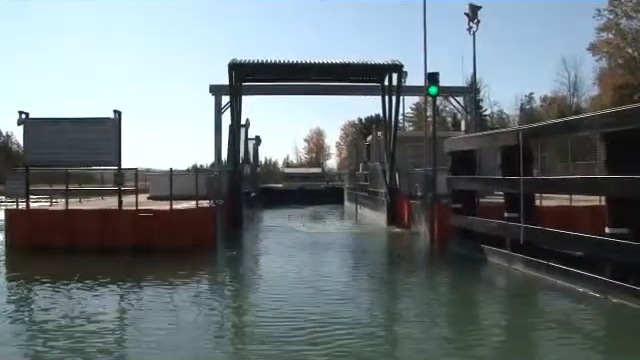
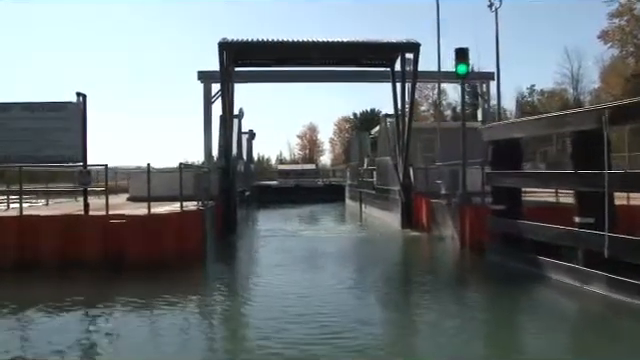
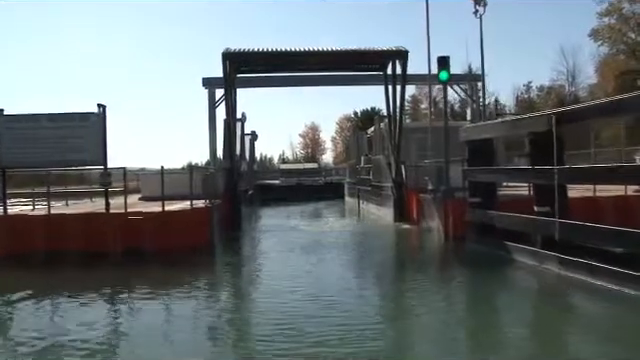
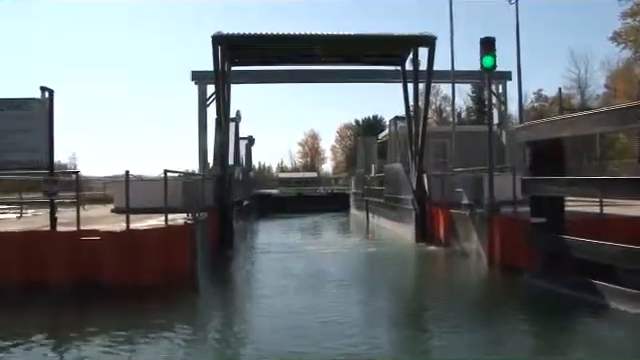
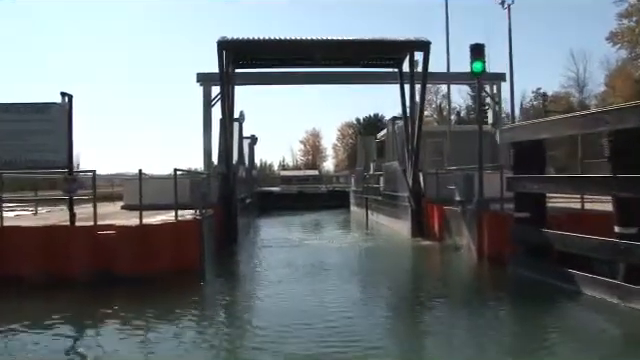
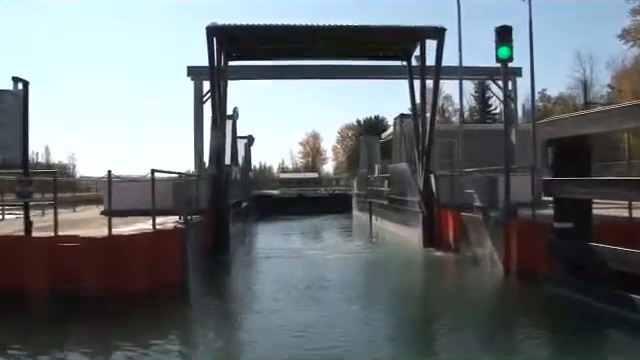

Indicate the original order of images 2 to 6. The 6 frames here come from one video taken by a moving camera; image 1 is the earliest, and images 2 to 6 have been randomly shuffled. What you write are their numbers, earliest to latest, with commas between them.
3, 2, 5, 4, 6
